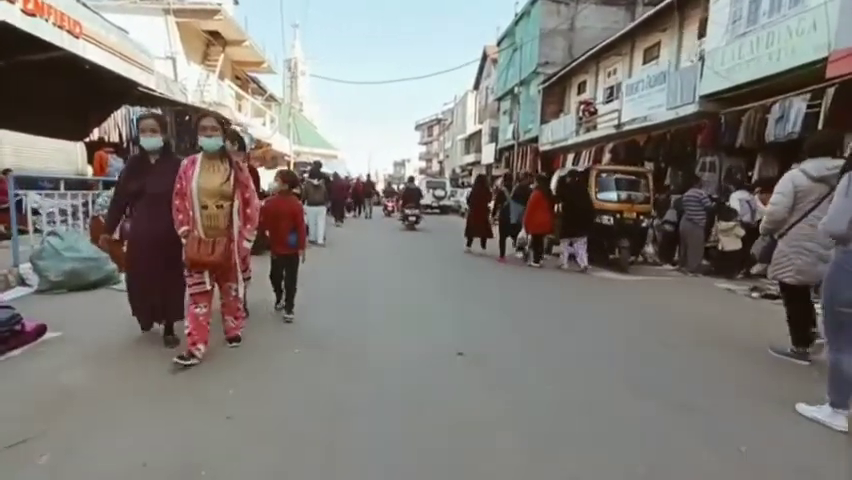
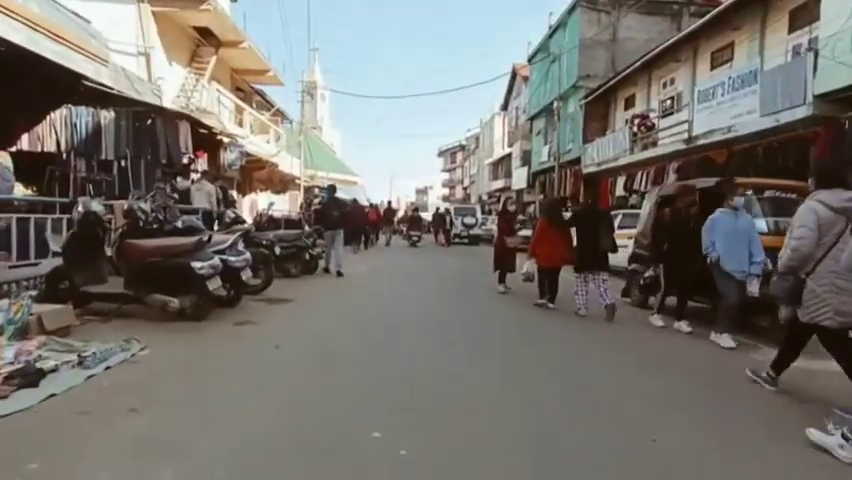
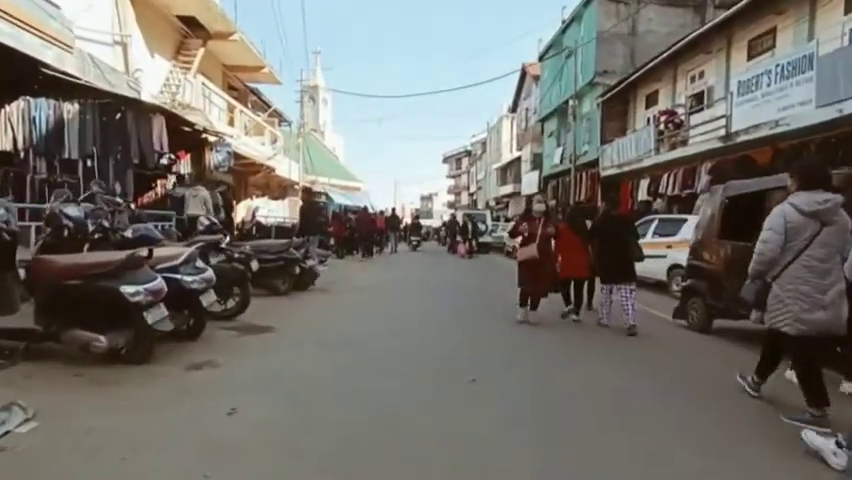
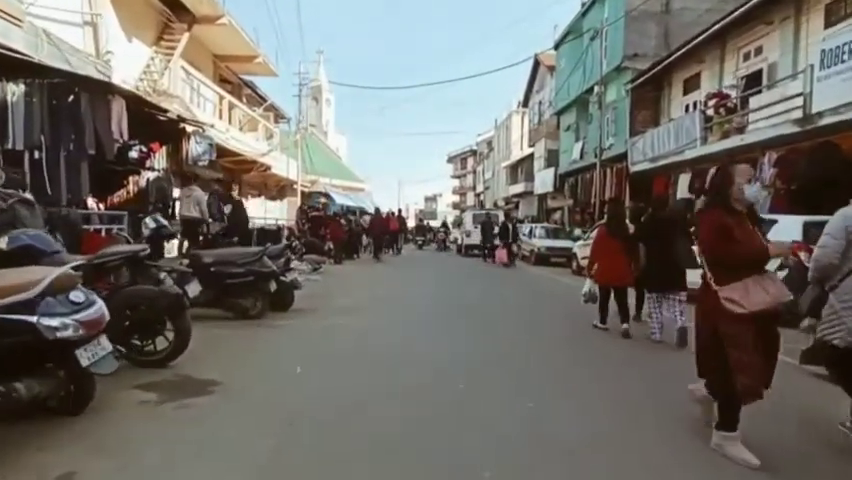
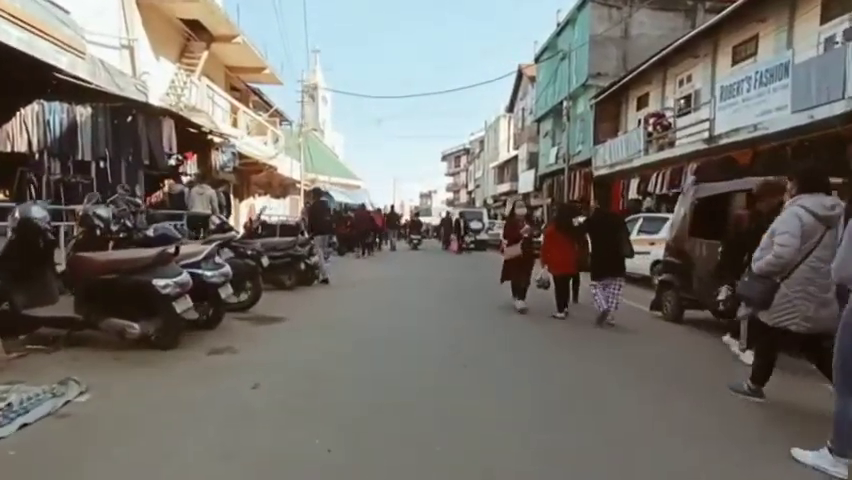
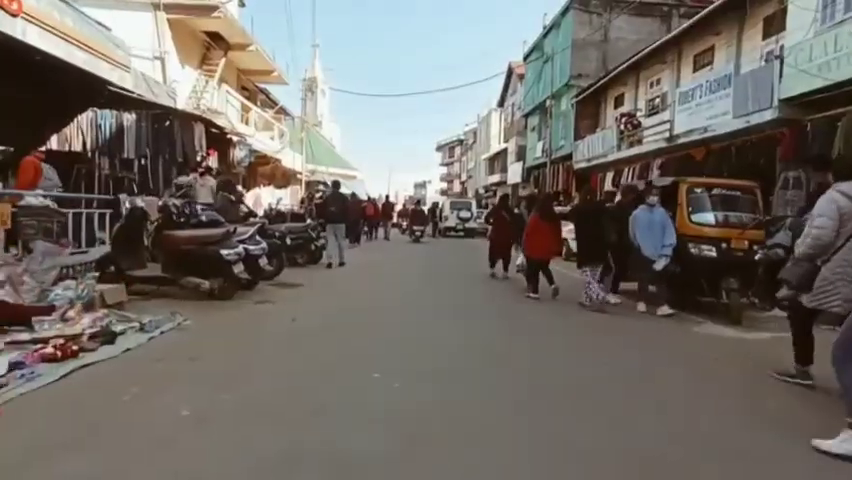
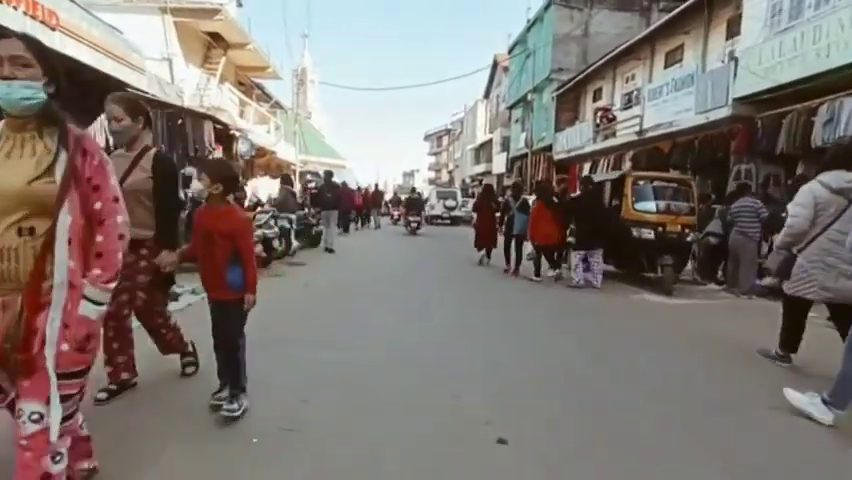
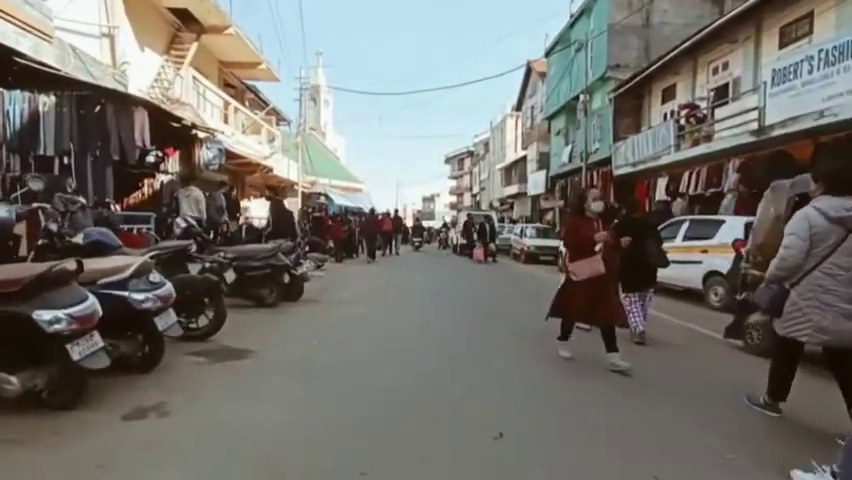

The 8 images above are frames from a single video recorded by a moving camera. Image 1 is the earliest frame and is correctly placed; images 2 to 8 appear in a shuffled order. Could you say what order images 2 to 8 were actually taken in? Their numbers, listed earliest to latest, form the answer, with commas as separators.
7, 6, 2, 5, 3, 8, 4
